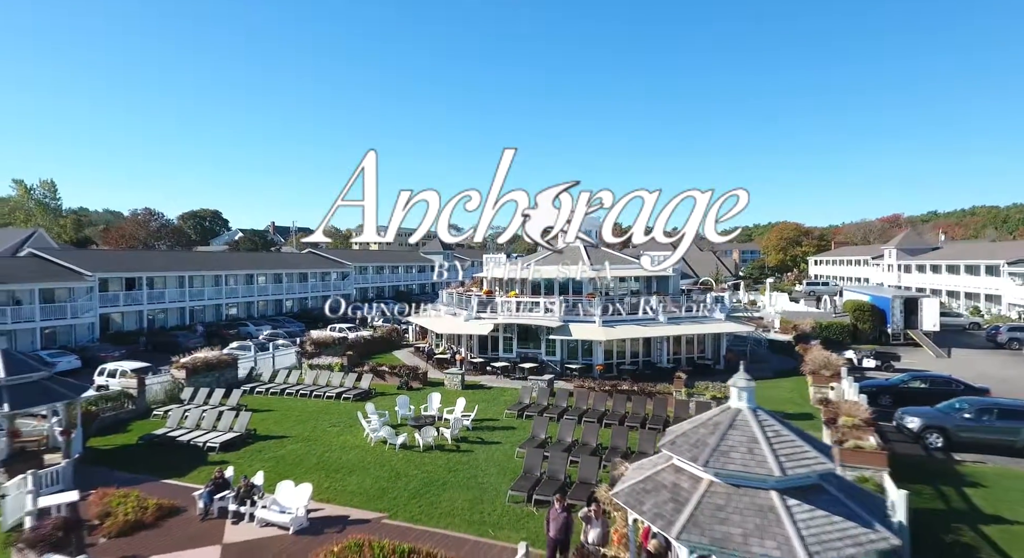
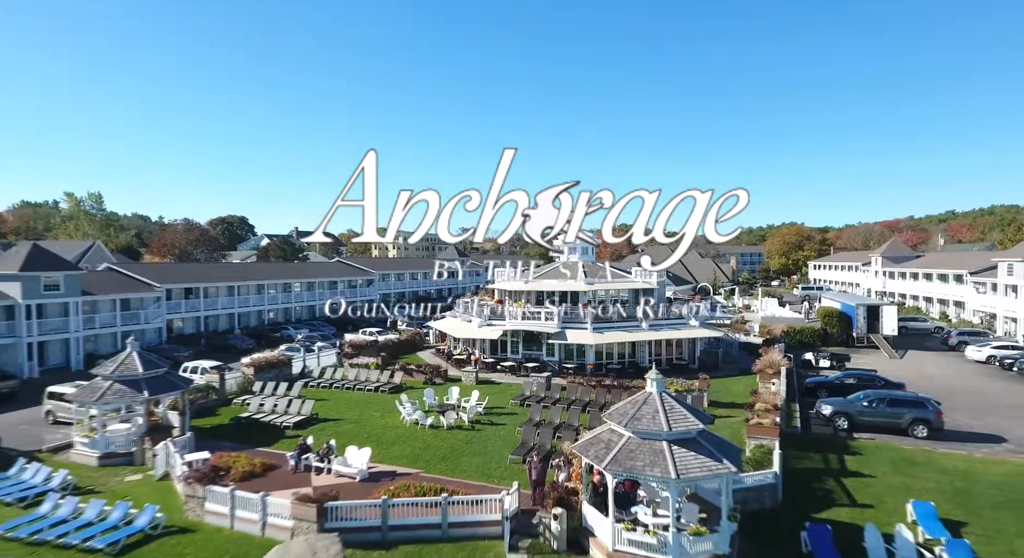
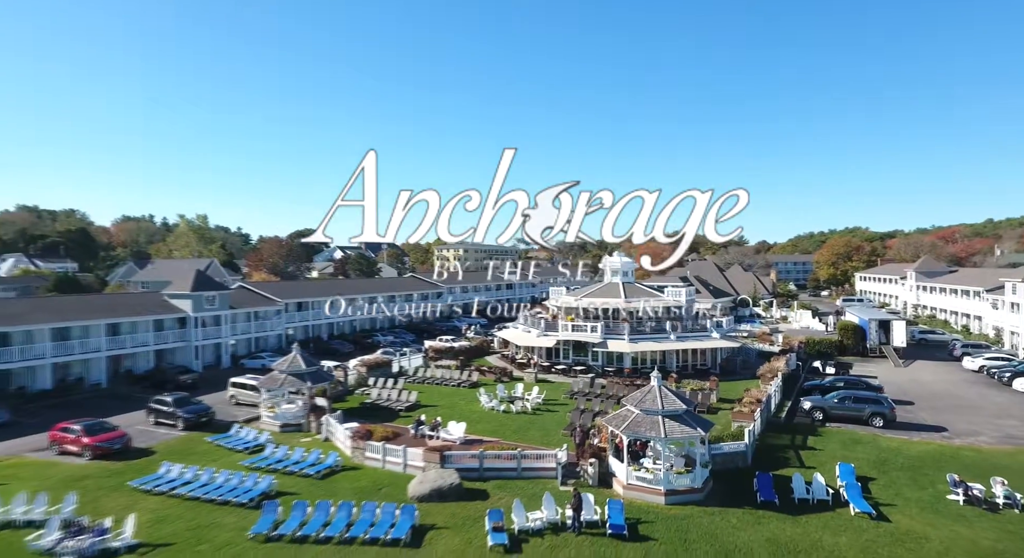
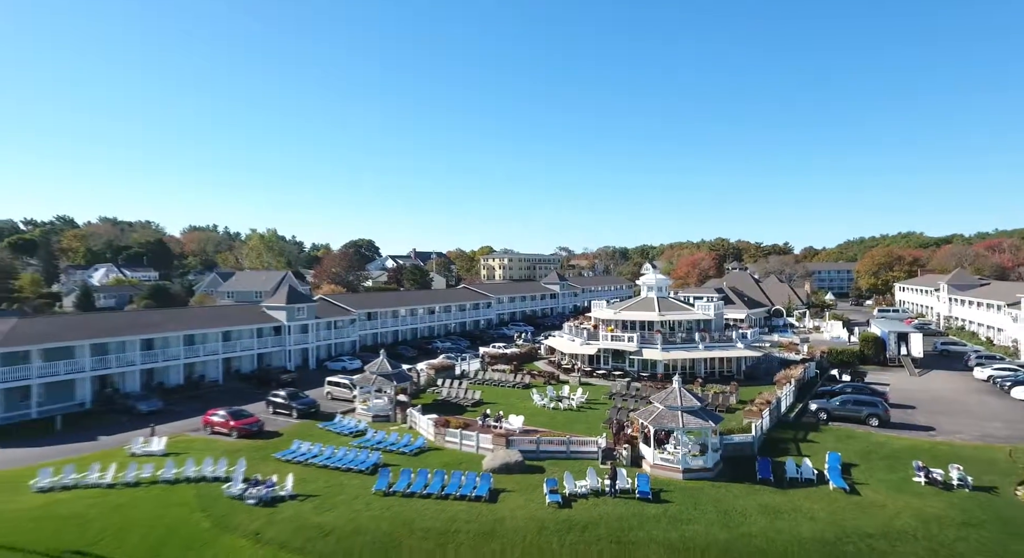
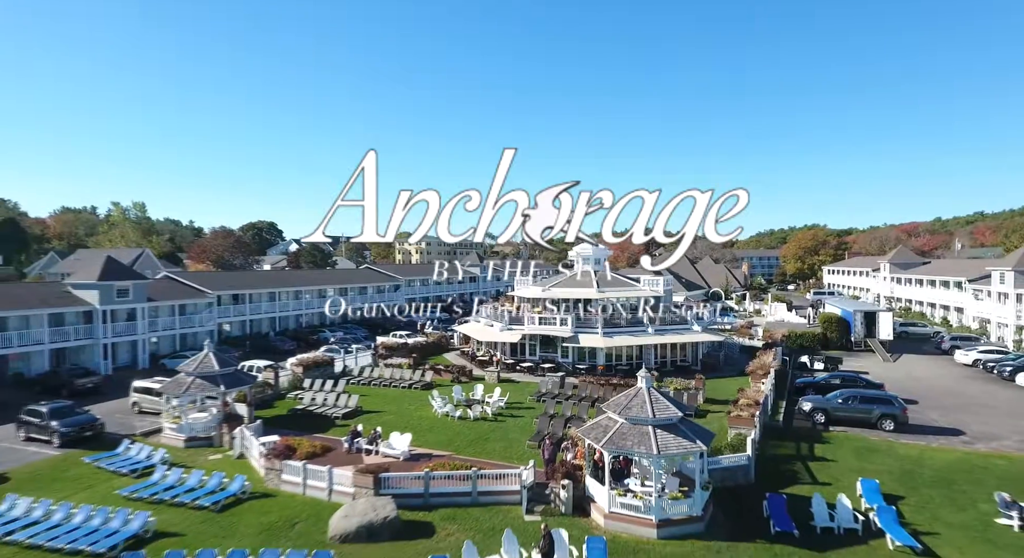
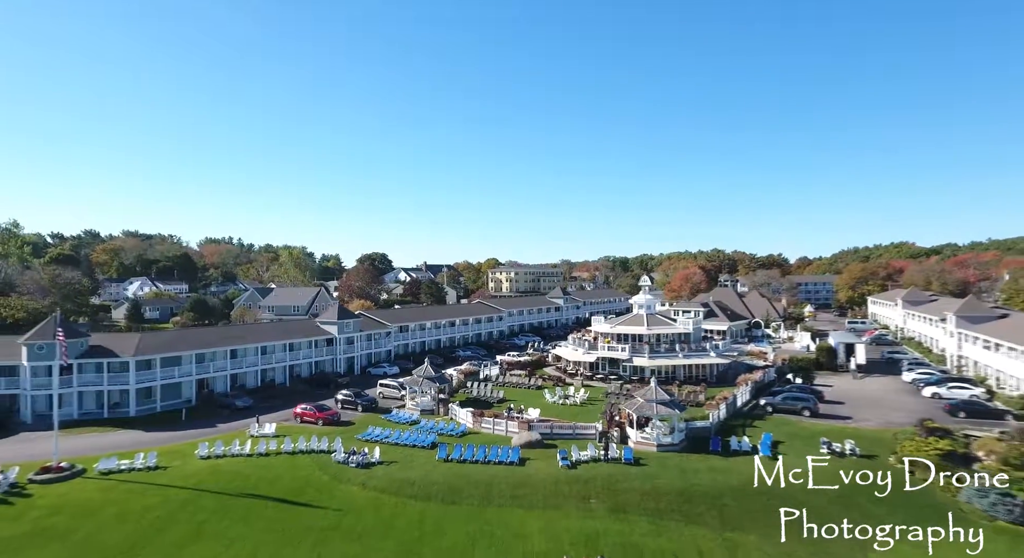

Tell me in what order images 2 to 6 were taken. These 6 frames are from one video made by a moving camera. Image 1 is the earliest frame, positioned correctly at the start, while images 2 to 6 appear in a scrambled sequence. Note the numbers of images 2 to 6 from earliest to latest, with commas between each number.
2, 5, 3, 4, 6
